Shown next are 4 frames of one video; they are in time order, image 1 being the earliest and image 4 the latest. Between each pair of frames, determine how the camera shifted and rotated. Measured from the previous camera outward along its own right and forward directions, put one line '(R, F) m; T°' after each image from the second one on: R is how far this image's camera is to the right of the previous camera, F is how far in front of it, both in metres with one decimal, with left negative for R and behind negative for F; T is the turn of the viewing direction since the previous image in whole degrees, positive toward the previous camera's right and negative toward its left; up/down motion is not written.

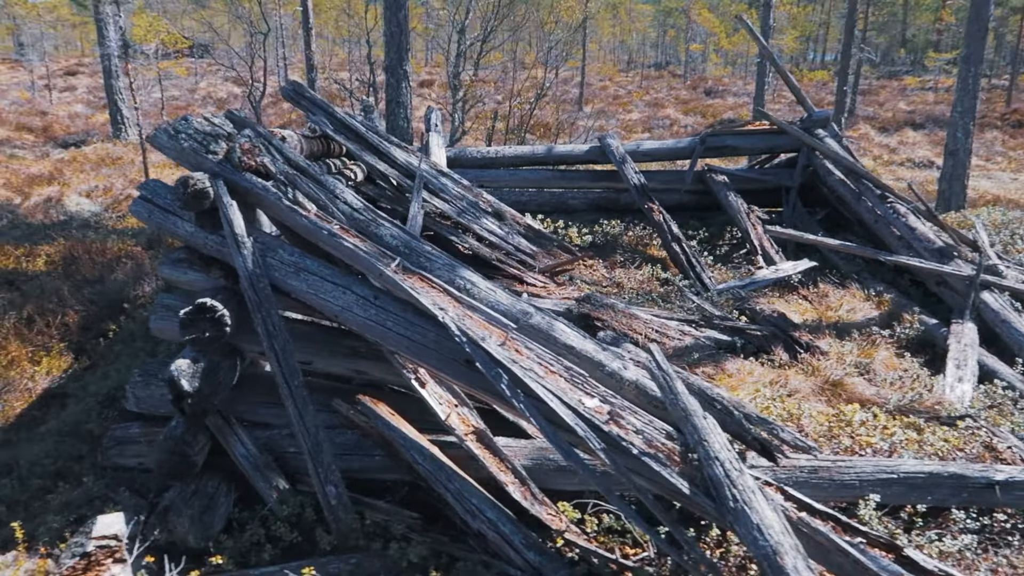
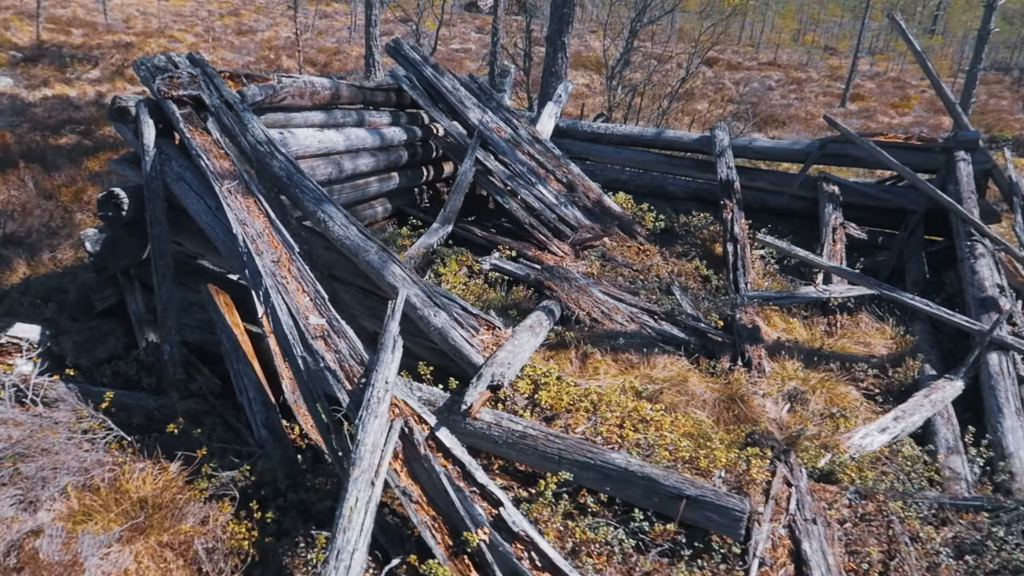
(+2.4, -0.1) m; -21°
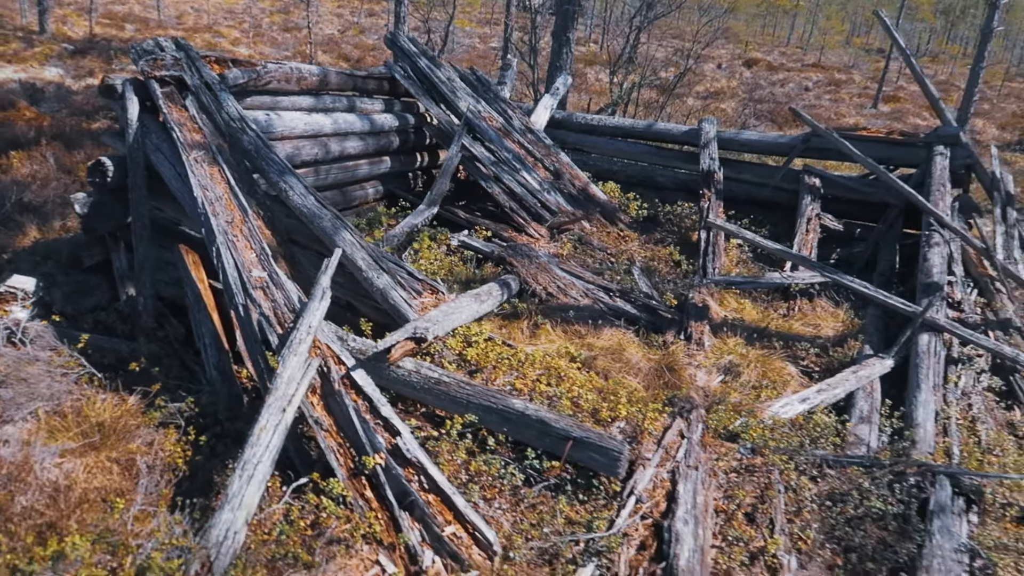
(+0.7, -0.4) m; -3°
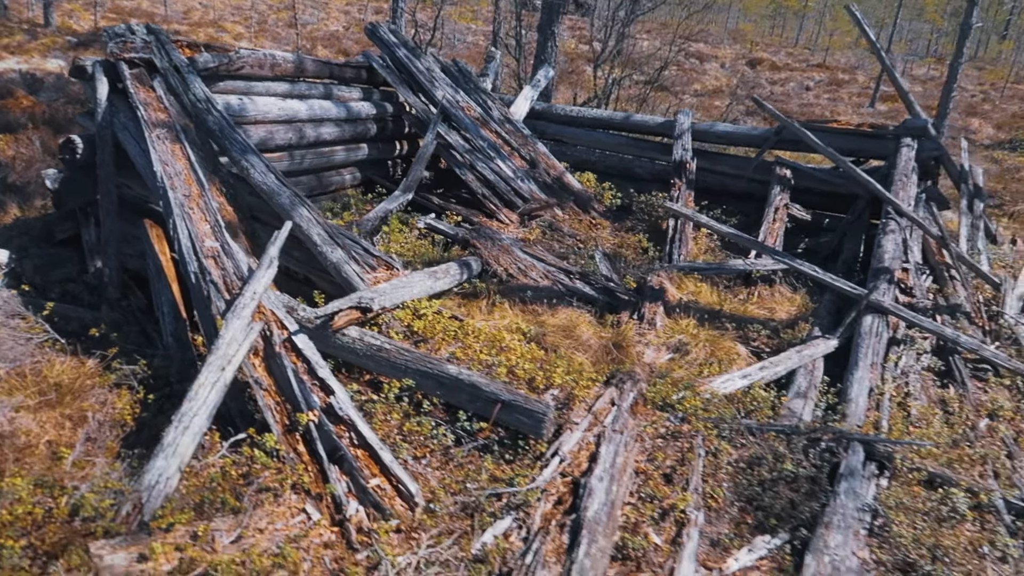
(+0.4, -0.2) m; -1°
